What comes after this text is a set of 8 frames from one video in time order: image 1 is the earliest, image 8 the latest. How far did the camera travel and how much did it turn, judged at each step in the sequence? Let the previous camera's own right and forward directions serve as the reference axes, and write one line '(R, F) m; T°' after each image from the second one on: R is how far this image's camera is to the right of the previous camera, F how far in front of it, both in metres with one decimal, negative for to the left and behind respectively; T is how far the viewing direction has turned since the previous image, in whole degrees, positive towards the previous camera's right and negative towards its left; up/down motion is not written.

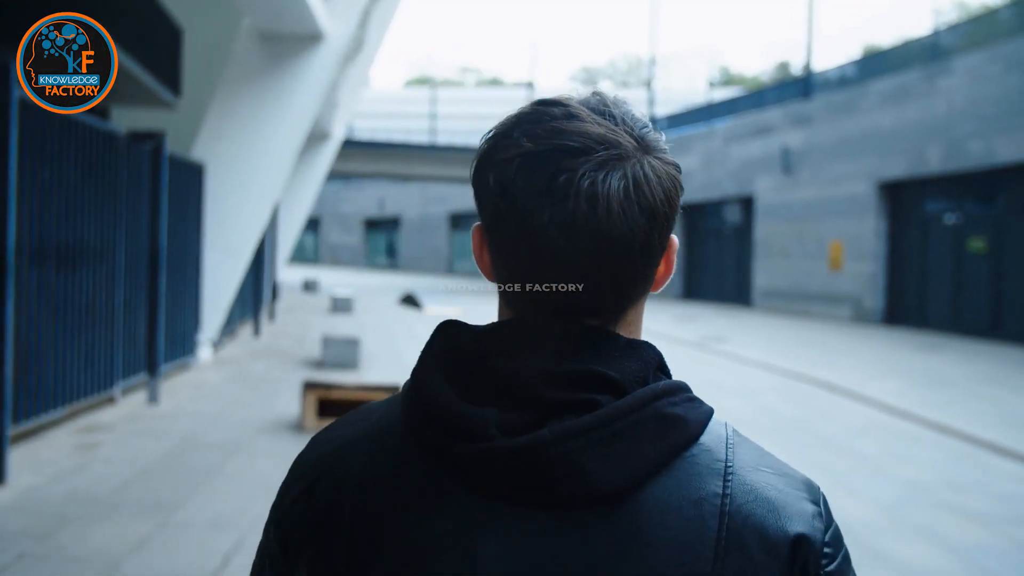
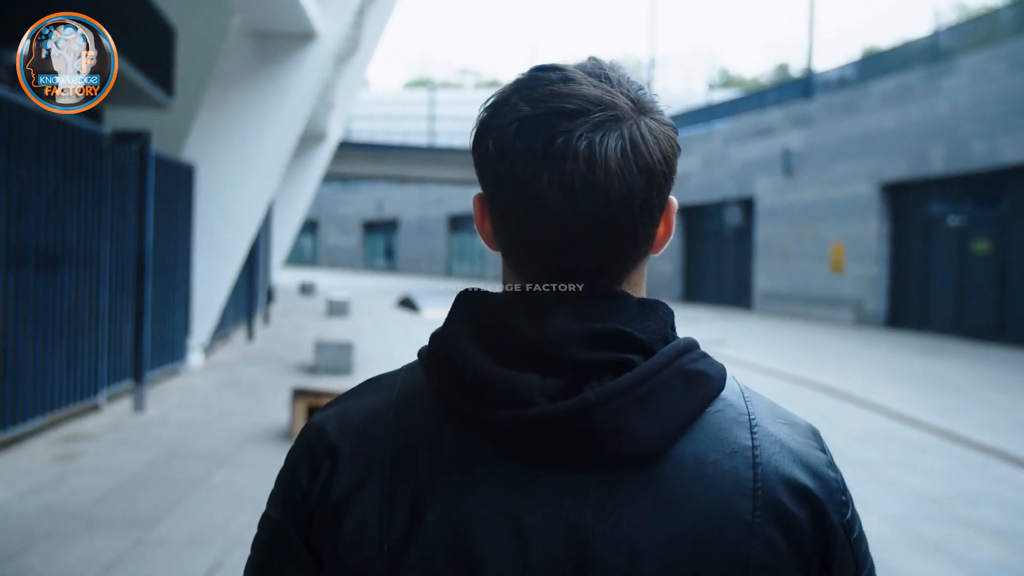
(0.0, +0.2) m; 0°
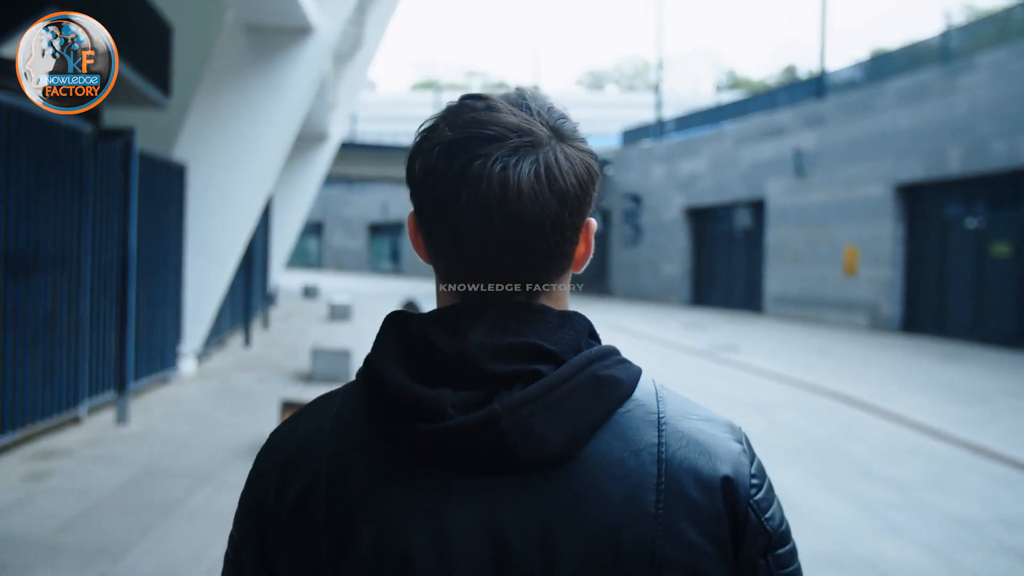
(0.0, +0.4) m; 0°
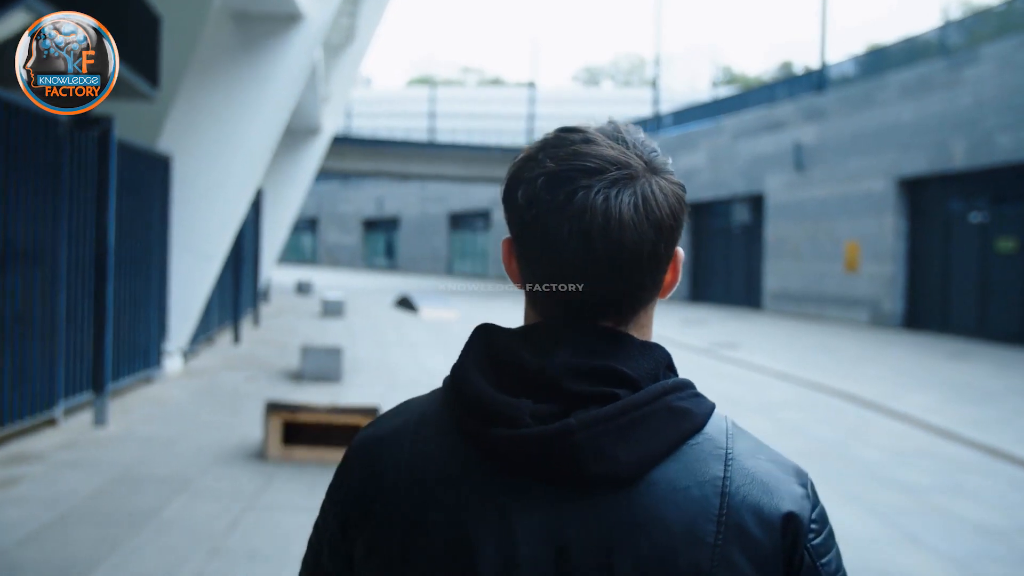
(0.0, +0.3) m; 0°
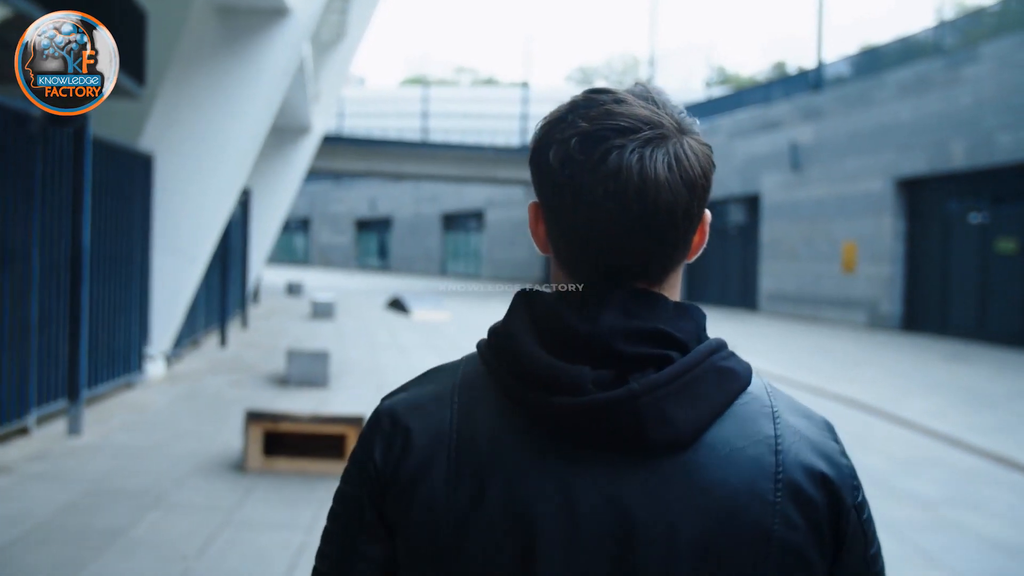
(0.0, +0.3) m; 0°
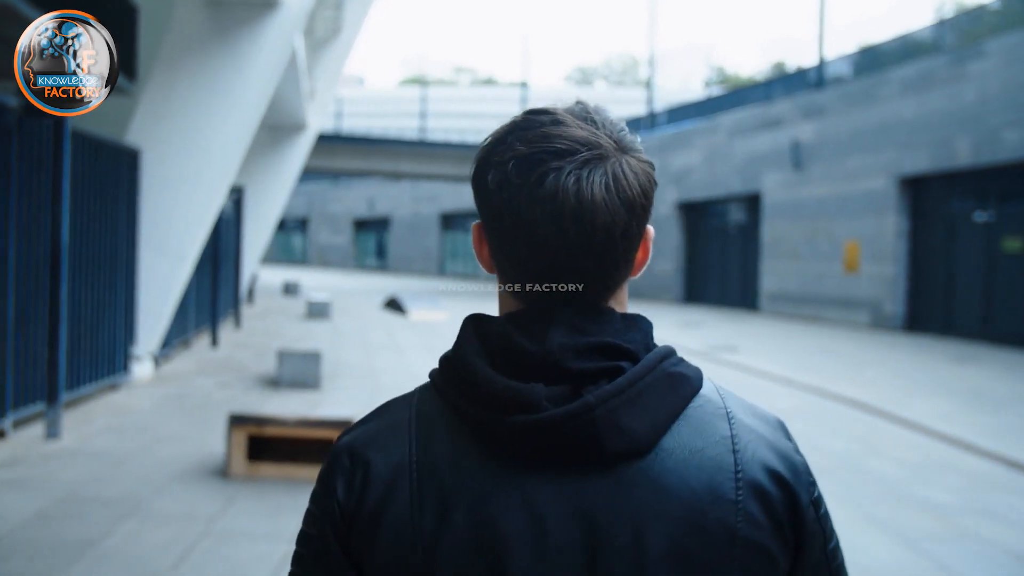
(0.0, +0.2) m; 0°
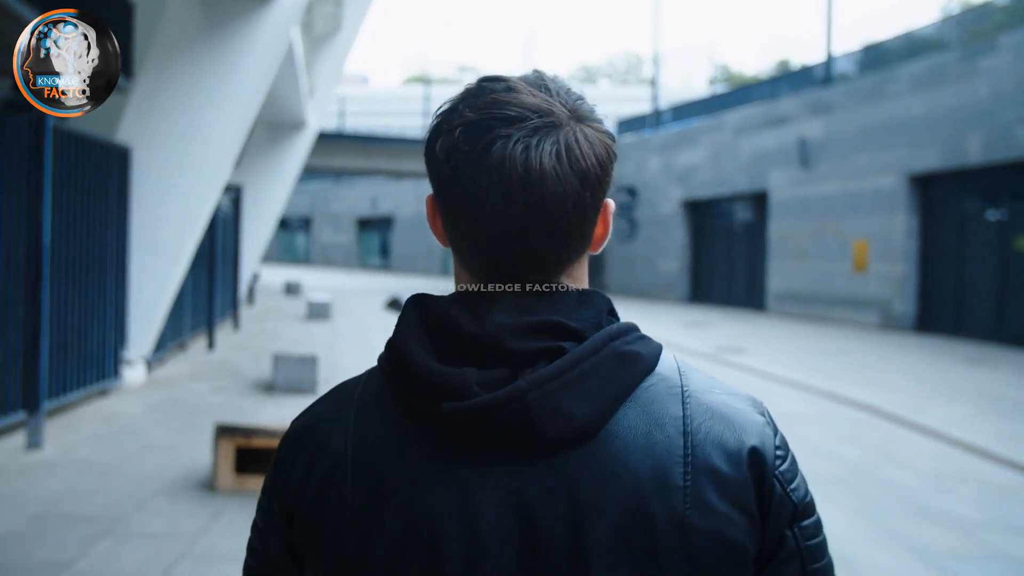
(0.0, +0.3) m; 0°
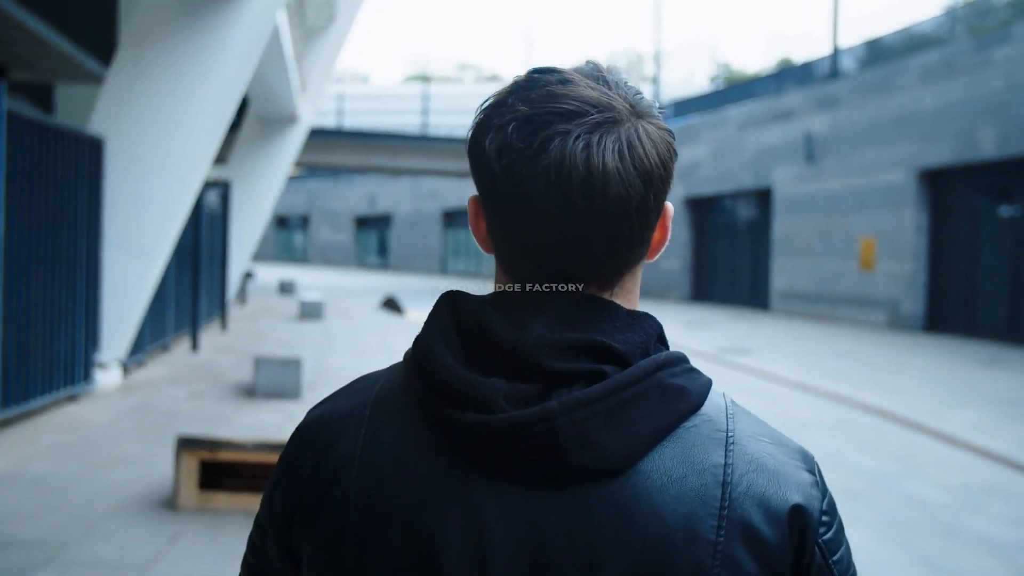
(+0.1, +0.4) m; 0°
